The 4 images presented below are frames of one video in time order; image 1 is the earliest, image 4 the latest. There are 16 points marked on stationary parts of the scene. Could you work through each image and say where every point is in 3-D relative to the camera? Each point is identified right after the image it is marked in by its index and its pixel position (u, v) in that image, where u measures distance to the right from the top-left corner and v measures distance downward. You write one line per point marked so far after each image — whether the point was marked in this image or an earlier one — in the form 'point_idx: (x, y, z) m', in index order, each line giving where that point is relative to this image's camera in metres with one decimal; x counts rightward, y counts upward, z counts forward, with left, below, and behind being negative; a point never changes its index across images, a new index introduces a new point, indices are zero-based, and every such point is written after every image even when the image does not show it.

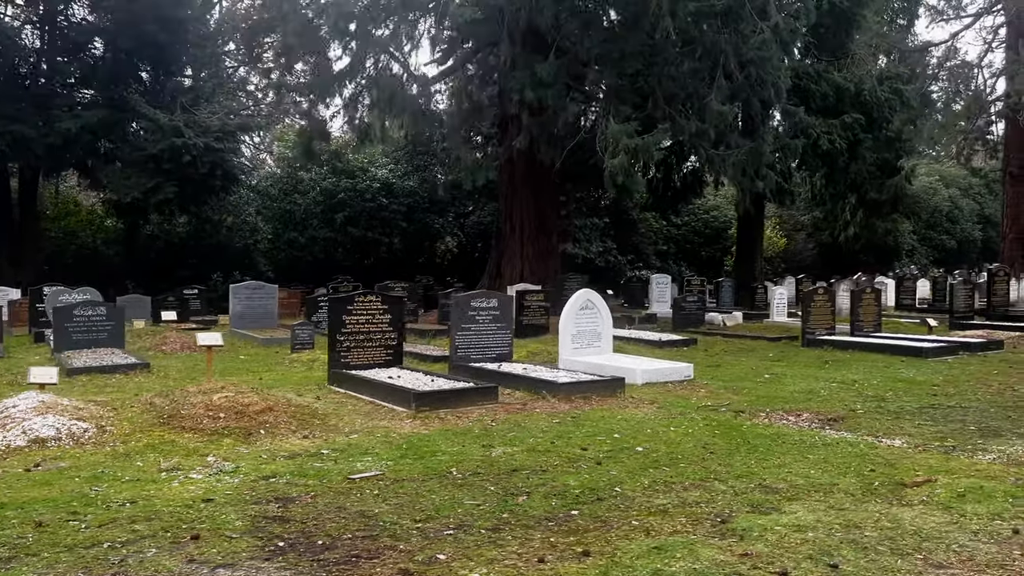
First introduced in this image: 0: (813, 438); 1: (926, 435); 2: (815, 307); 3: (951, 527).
0: (+2.5, -1.2, +7.5) m
1: (+3.5, -1.2, +7.6) m
2: (+5.2, -0.3, +15.5) m
3: (+2.3, -1.2, +4.7) m
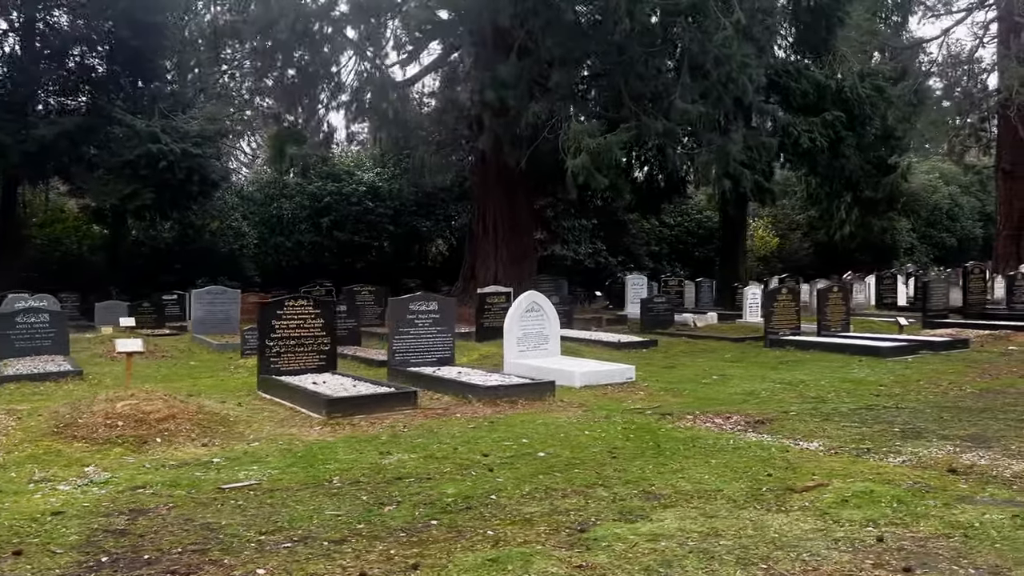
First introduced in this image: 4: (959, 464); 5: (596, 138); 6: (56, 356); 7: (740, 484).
0: (+1.7, -1.2, +7.3) m
1: (+2.7, -1.2, +7.4) m
2: (+4.5, -0.3, +15.3) m
3: (+1.5, -1.2, +4.5) m
4: (+3.1, -1.2, +6.3) m
5: (+1.5, +2.7, +16.1) m
6: (-6.0, -0.9, +11.9) m
7: (+1.4, -1.2, +5.7) m
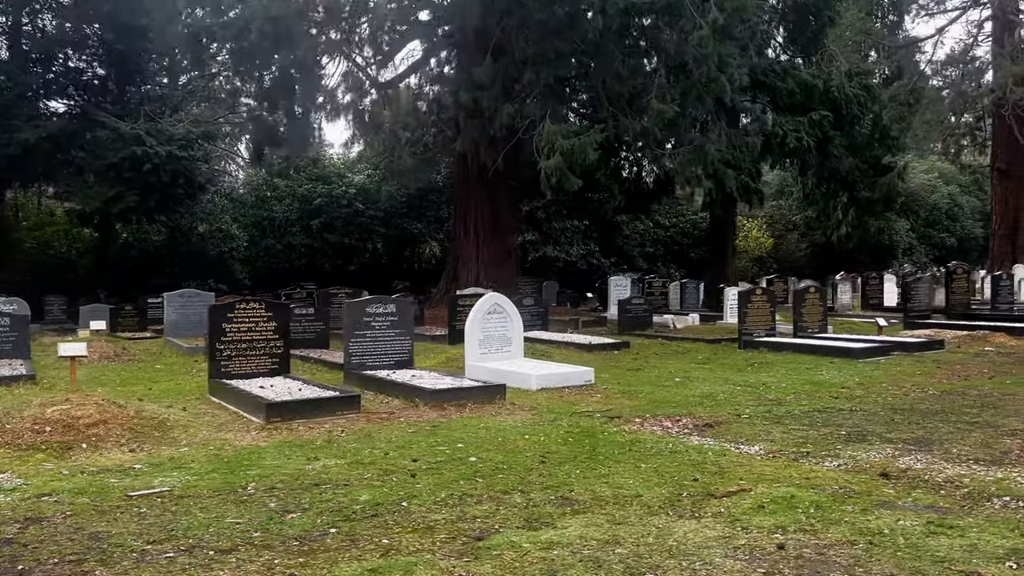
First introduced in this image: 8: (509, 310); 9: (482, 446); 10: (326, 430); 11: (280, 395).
0: (+1.2, -1.2, +7.2) m
1: (+2.2, -1.2, +7.3) m
2: (+4.0, -0.3, +15.1) m
3: (+1.0, -1.2, +4.4) m
4: (+2.6, -1.2, +6.2) m
5: (+1.0, +2.6, +16.0) m
6: (-6.4, -0.9, +11.8) m
7: (+0.9, -1.2, +5.6) m
8: (0.0, -0.3, +11.5) m
9: (-0.2, -1.2, +7.0) m
10: (-1.5, -1.2, +7.5) m
11: (-2.2, -1.0, +8.4) m
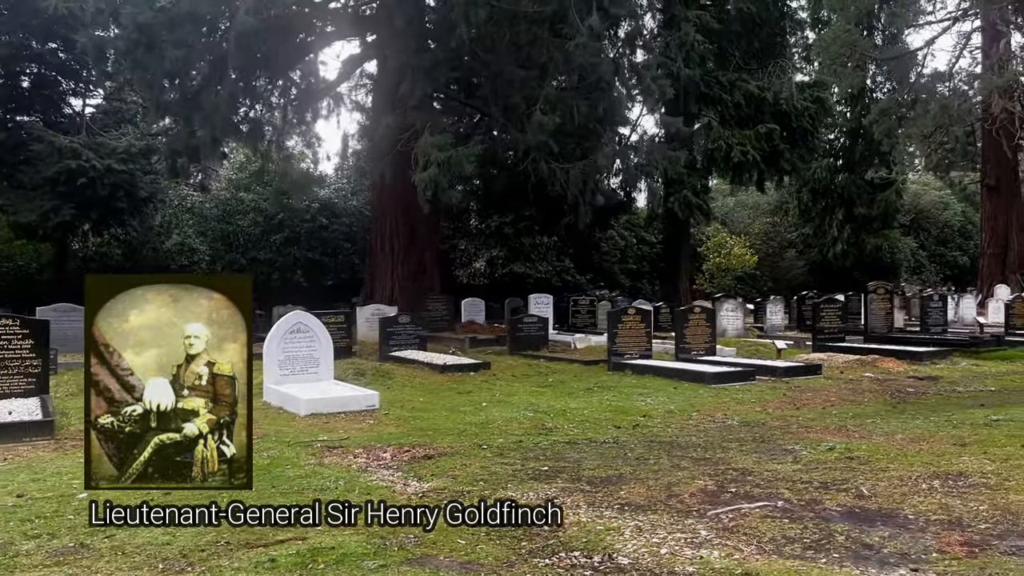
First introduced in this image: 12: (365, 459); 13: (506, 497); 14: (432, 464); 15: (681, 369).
0: (-1.3, -1.4, +6.6) m
1: (-0.3, -1.4, +6.7) m
2: (+1.8, -0.6, +14.5) m
3: (-1.6, -1.3, +3.8) m
4: (0.0, -1.4, +5.5) m
5: (-1.1, +2.3, +15.5) m
6: (-8.7, -1.1, +11.5) m
7: (-1.6, -1.4, +5.0) m
8: (-2.4, -0.5, +11.0) m
9: (-2.7, -1.4, +6.4) m
10: (-4.0, -1.3, +7.1) m
11: (-4.6, -1.1, +8.0) m
12: (-1.2, -1.4, +7.5) m
13: (0.0, -1.4, +6.0) m
14: (-0.6, -1.4, +7.3) m
15: (+2.4, -1.1, +12.8) m
